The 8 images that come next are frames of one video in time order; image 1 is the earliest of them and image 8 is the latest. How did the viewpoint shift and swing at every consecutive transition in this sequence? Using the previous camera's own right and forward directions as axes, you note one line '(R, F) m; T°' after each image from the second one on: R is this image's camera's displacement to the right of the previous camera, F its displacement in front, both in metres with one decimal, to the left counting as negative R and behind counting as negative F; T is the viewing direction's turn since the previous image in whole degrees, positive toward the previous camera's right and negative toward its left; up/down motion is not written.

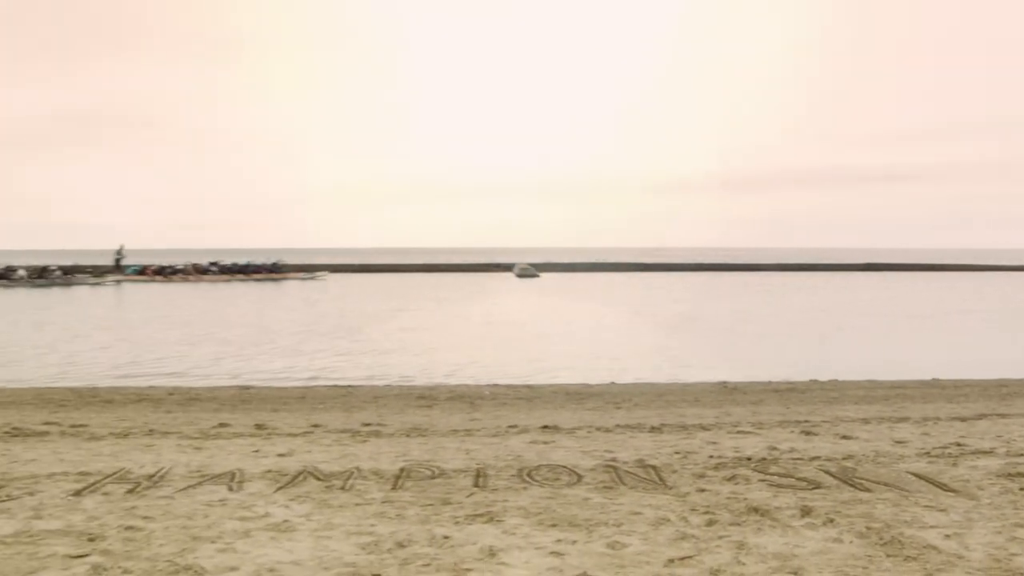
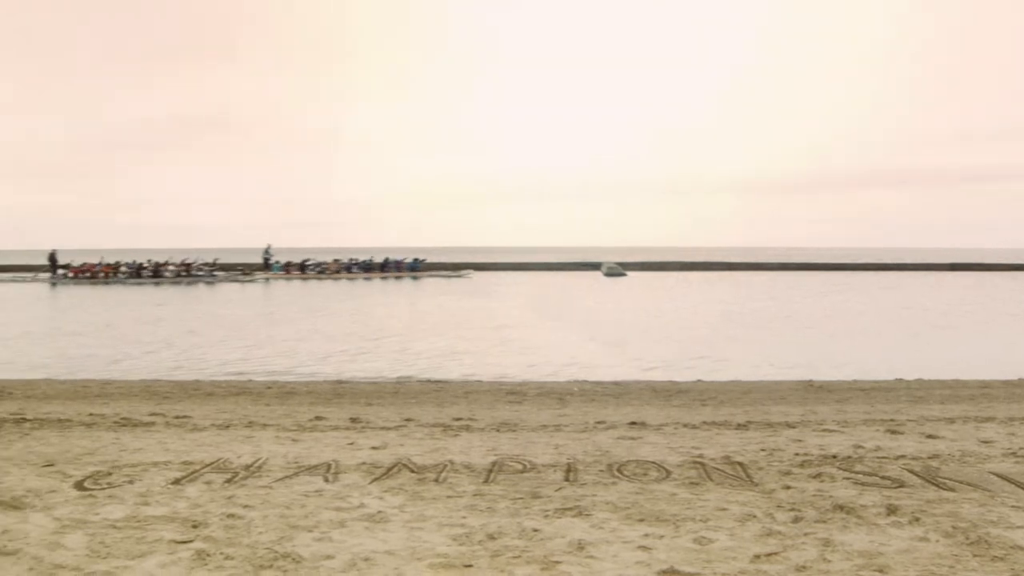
(-0.2, -0.1) m; -3°
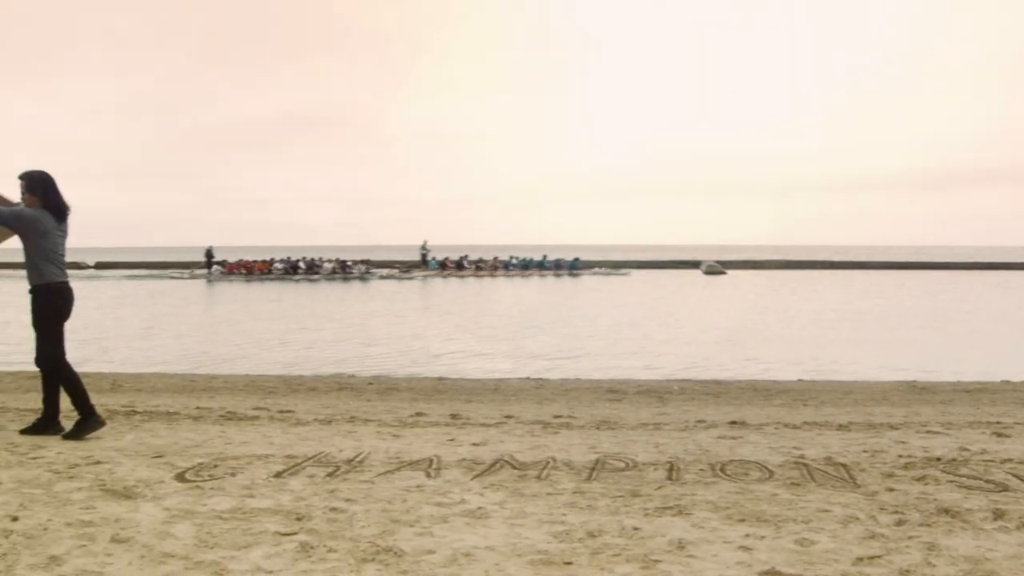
(-0.2, 0.0) m; -3°
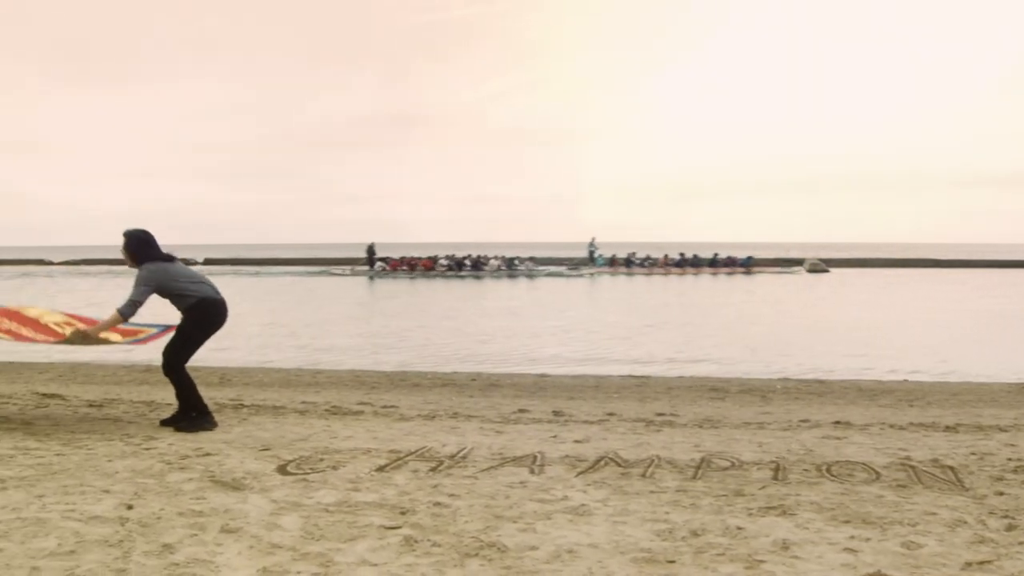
(-0.2, 0.0) m; -3°
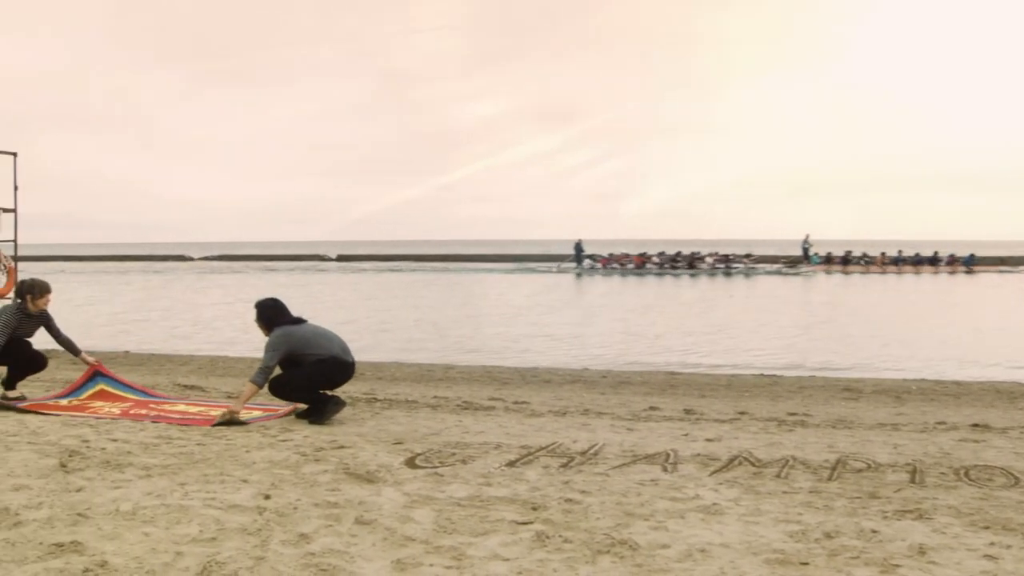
(-0.3, 0.0) m; -4°
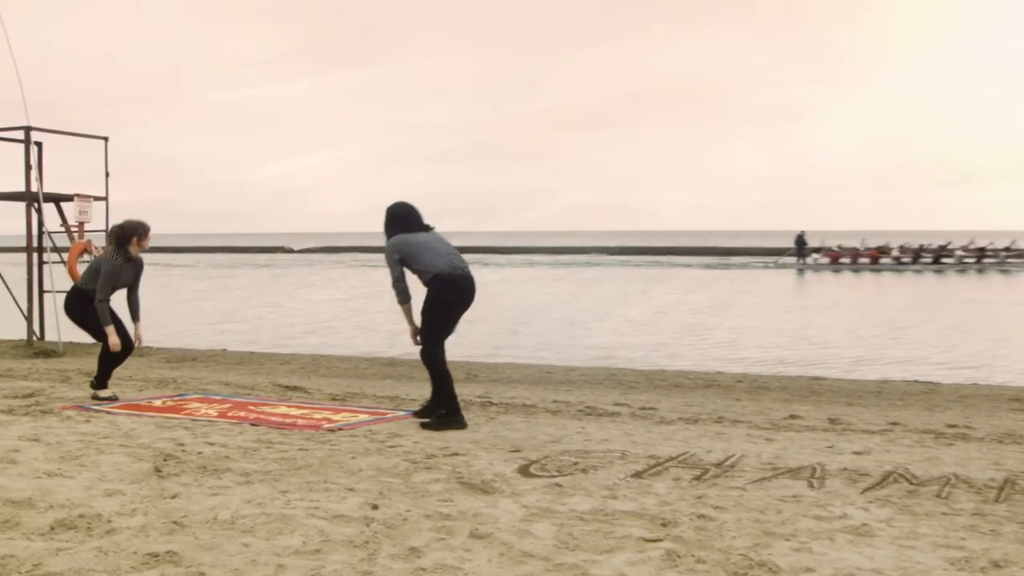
(-0.4, +0.5) m; -2°
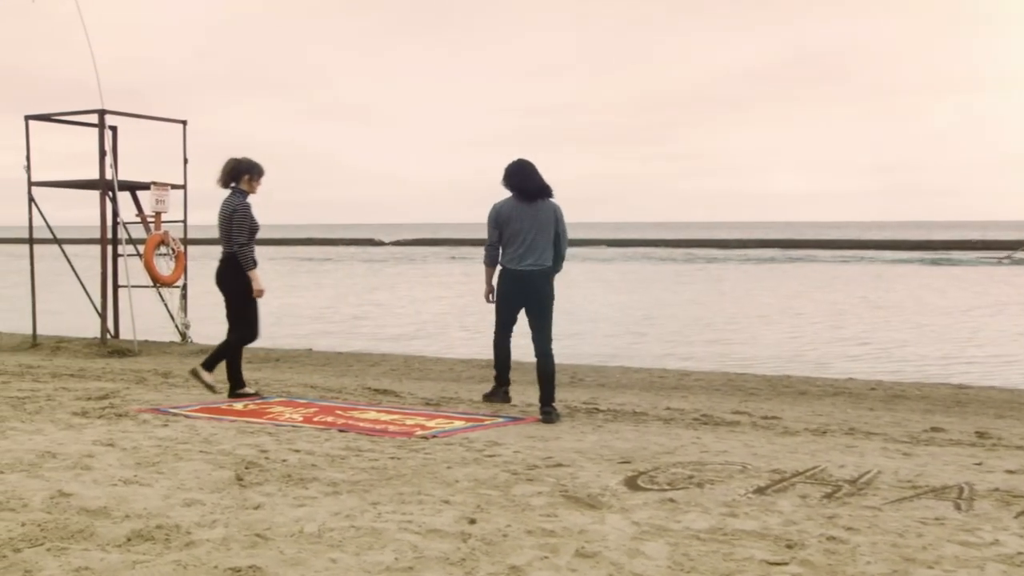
(-0.3, +0.5) m; -3°
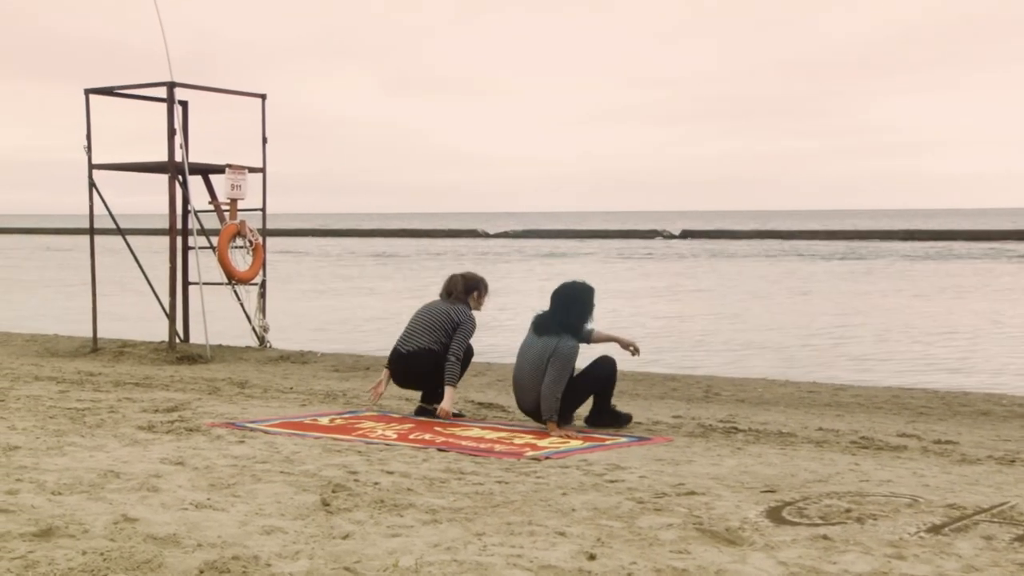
(-0.3, +0.8) m; -3°
